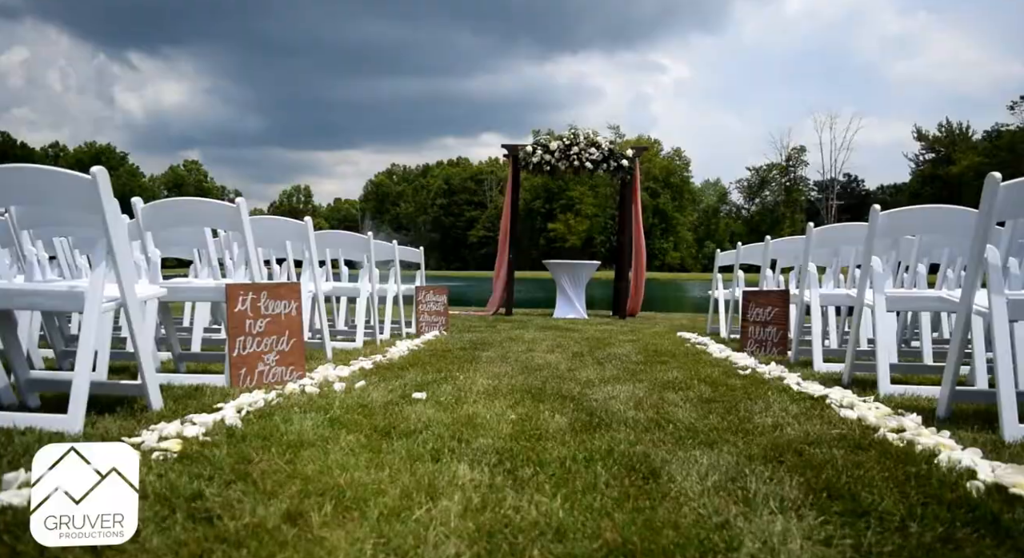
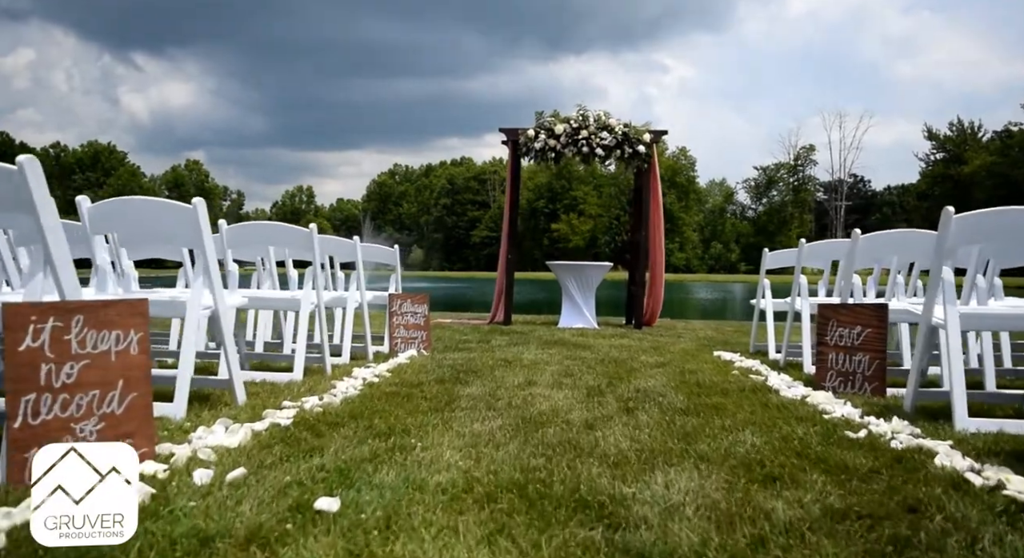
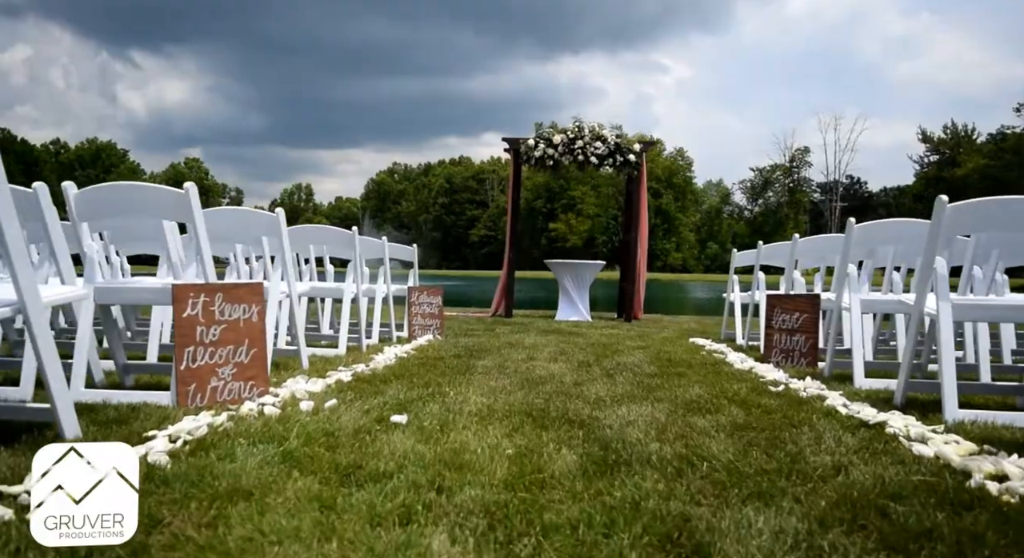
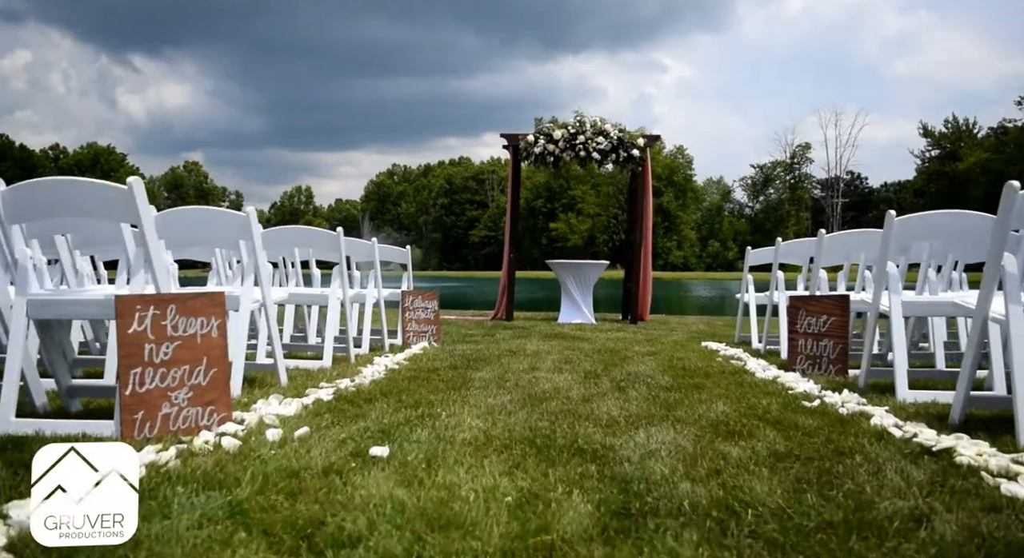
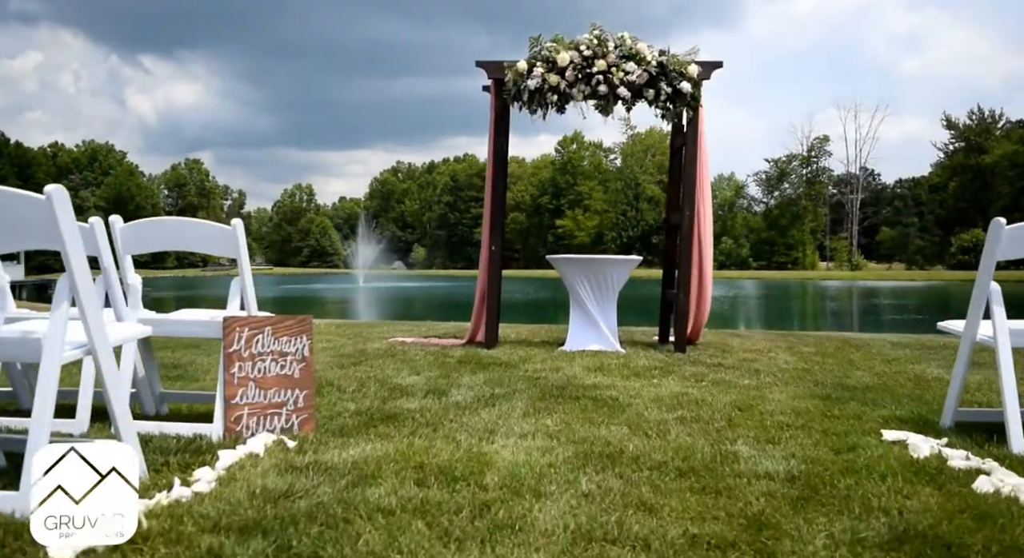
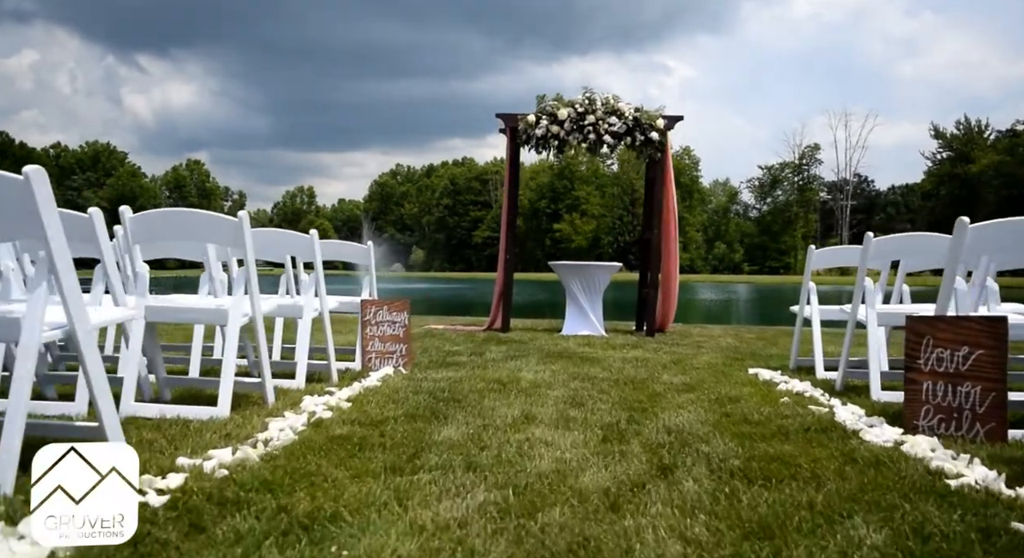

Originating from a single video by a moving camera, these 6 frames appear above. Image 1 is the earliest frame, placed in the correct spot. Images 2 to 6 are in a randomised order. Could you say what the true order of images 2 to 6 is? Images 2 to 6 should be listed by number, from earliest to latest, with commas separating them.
3, 4, 2, 6, 5
